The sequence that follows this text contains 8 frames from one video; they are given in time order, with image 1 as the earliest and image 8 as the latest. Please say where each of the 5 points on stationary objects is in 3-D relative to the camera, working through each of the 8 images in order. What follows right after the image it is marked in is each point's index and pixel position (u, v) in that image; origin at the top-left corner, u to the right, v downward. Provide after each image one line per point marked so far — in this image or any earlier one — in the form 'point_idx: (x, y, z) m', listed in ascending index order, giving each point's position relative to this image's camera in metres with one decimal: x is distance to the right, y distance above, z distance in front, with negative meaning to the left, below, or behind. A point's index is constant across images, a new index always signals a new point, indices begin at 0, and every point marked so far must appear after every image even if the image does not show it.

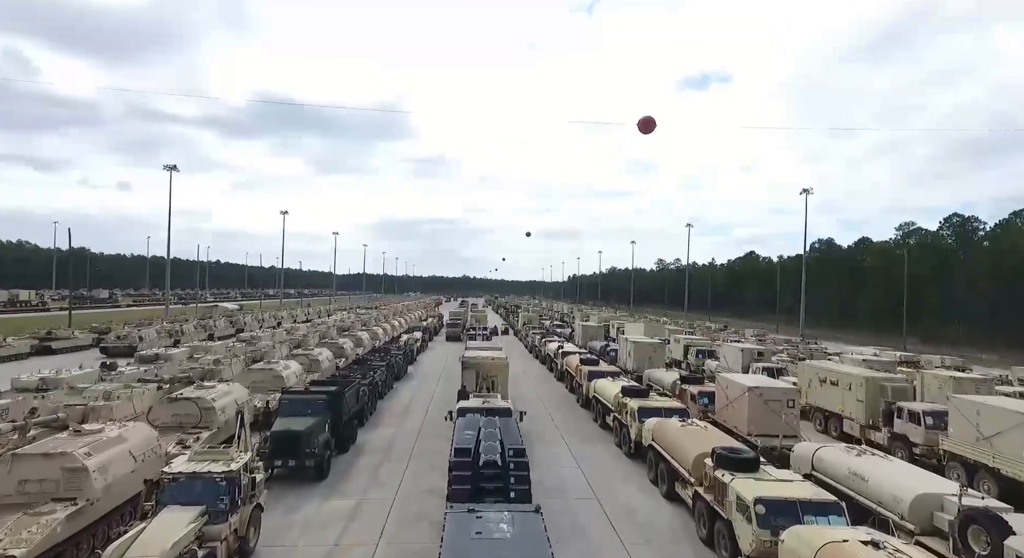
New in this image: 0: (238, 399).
0: (-9.5, -4.2, +18.9) m
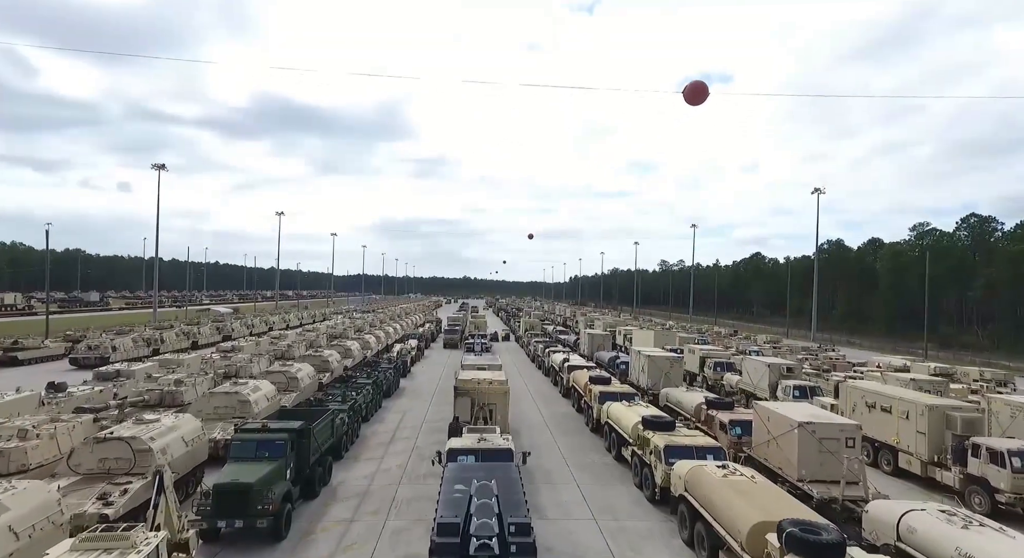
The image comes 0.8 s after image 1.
0: (-9.5, -4.5, +15.9) m
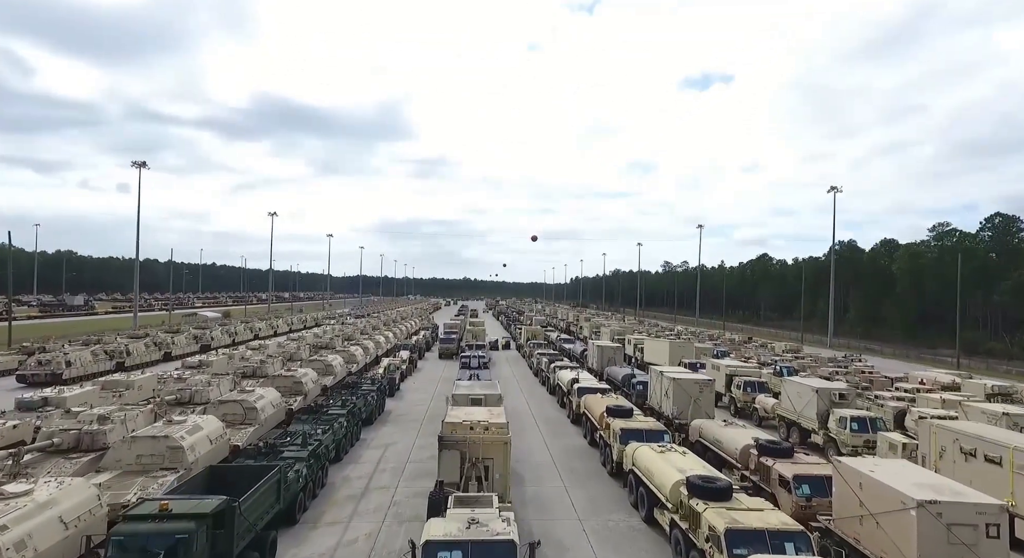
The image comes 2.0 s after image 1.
0: (-9.5, -4.9, +11.7) m
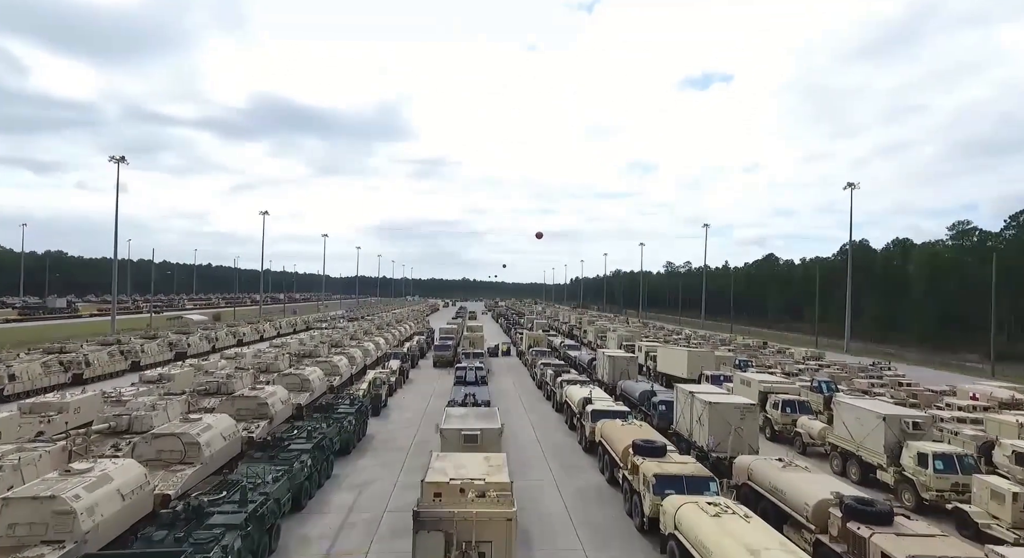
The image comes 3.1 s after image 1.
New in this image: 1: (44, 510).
0: (-9.3, -5.1, +7.6) m
1: (-10.1, -5.0, +11.9) m
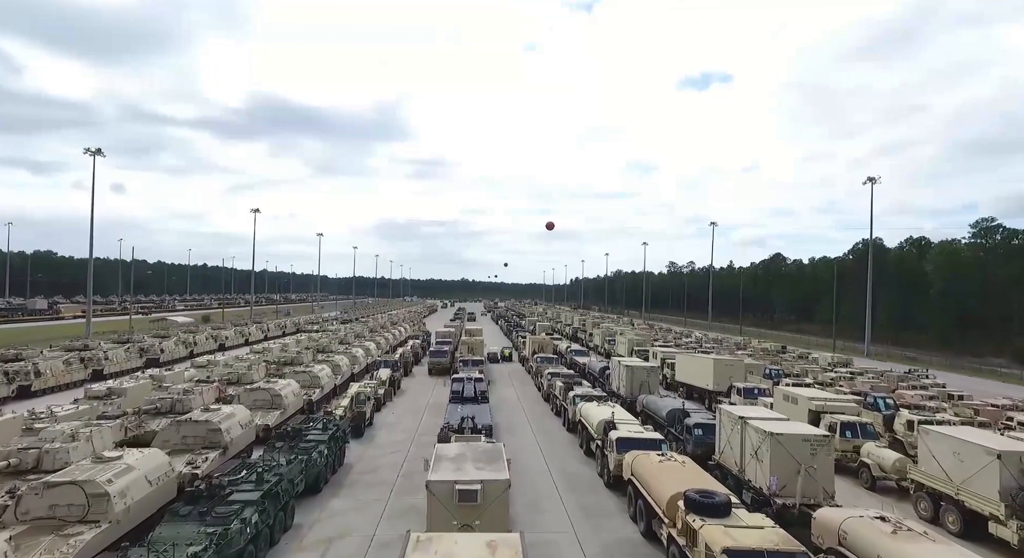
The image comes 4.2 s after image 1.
0: (-7.8, -5.0, +6.2) m
1: (-8.6, -4.9, +10.6) m
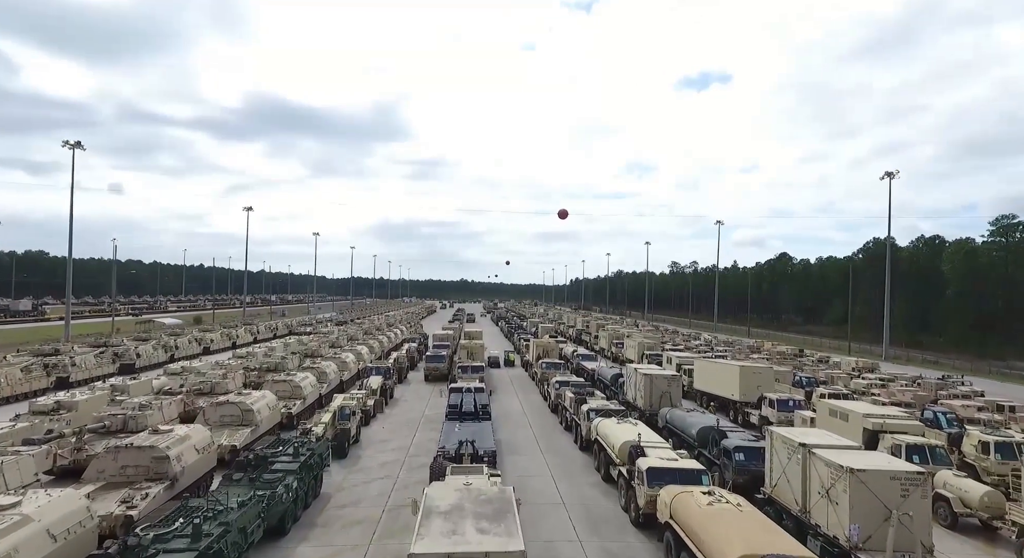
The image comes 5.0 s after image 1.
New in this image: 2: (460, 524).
0: (-7.6, -4.9, +3.1) m
1: (-8.4, -4.8, +7.5) m
2: (-0.9, -4.0, +9.0) m
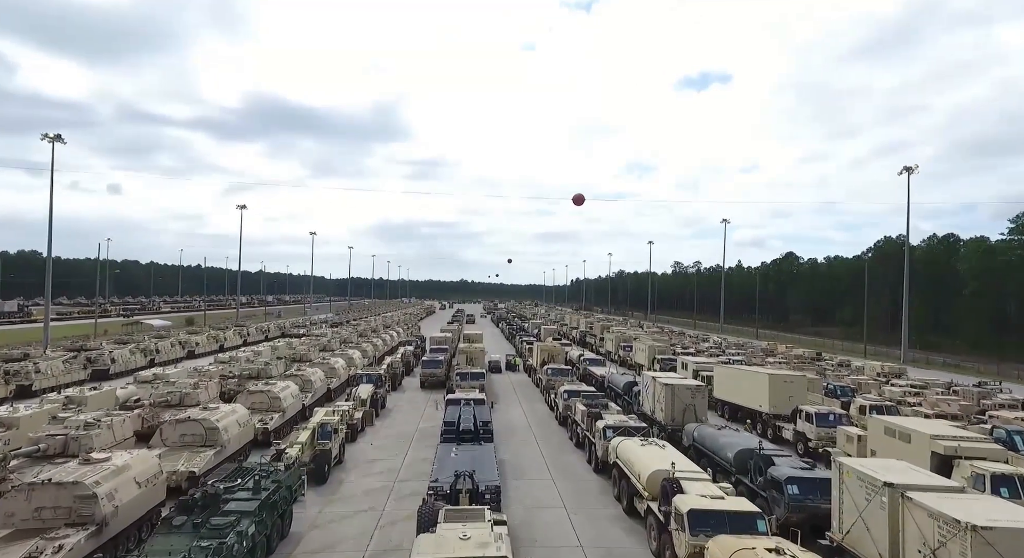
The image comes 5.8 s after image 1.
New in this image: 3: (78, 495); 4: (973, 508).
0: (-7.4, -4.8, +0.3) m
1: (-8.2, -4.7, +4.6) m
2: (-0.7, -3.9, +6.2) m
3: (-9.7, -4.8, +12.4) m
4: (+7.9, -3.9, +9.4) m
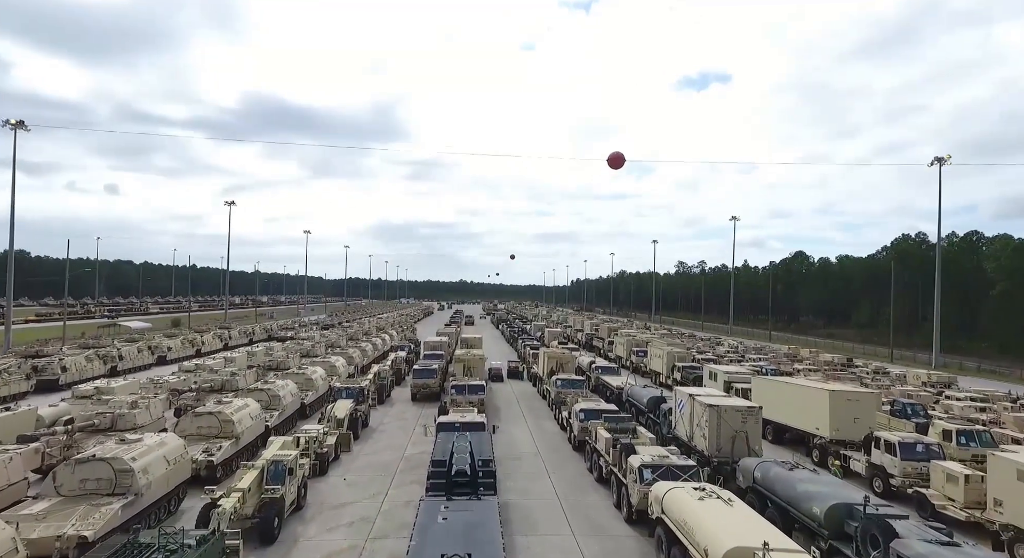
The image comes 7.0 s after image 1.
0: (-7.1, -4.6, -4.2) m
1: (-7.9, -4.6, +0.2) m
2: (-0.4, -3.8, +1.7) m
3: (-9.5, -4.7, +7.9) m
4: (+8.2, -3.8, +5.0) m
